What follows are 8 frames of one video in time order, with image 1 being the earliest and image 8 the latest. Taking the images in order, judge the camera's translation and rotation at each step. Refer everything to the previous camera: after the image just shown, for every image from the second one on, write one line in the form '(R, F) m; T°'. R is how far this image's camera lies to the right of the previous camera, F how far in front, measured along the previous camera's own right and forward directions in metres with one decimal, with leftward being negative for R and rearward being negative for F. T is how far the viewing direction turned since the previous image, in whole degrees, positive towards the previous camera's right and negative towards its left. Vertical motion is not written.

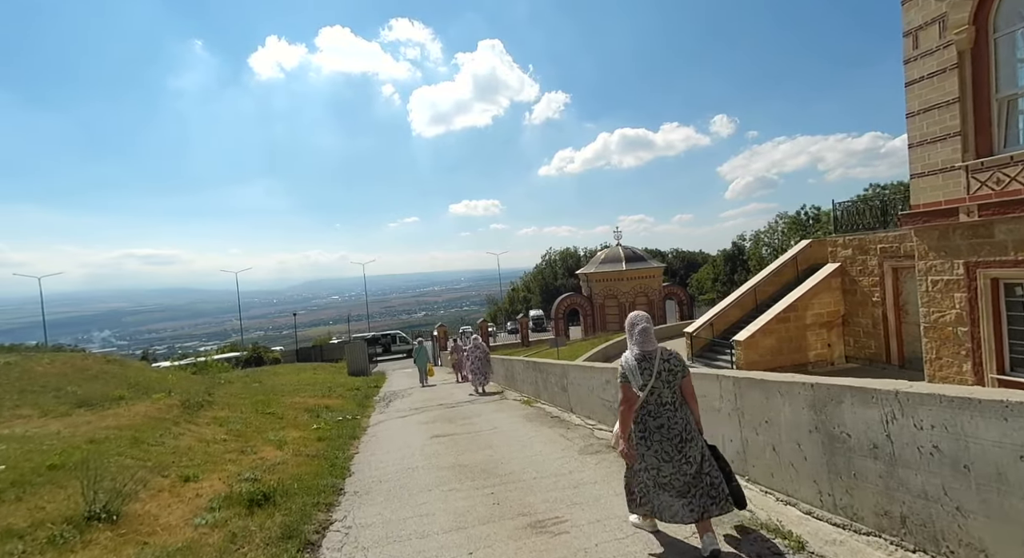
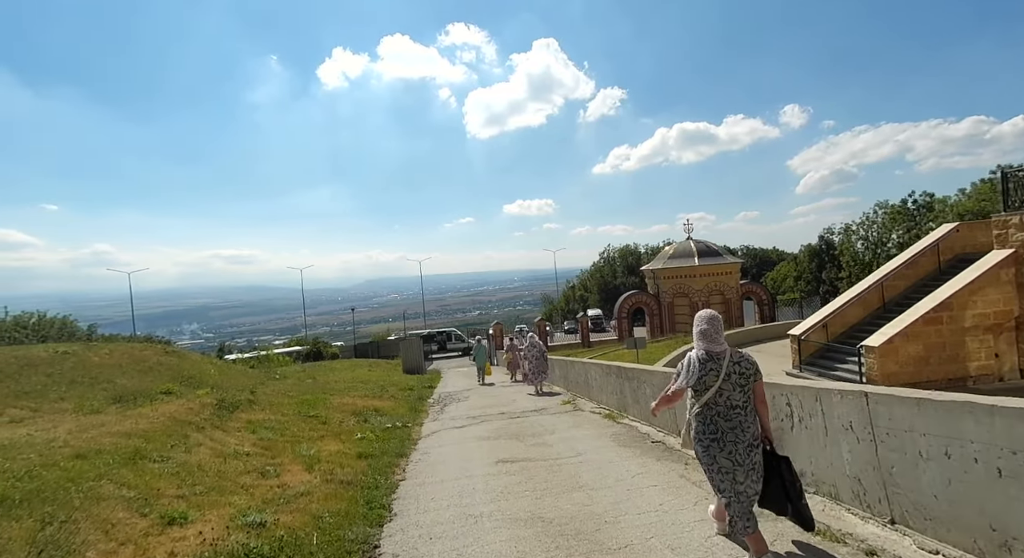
(-0.4, +1.9) m; -5°
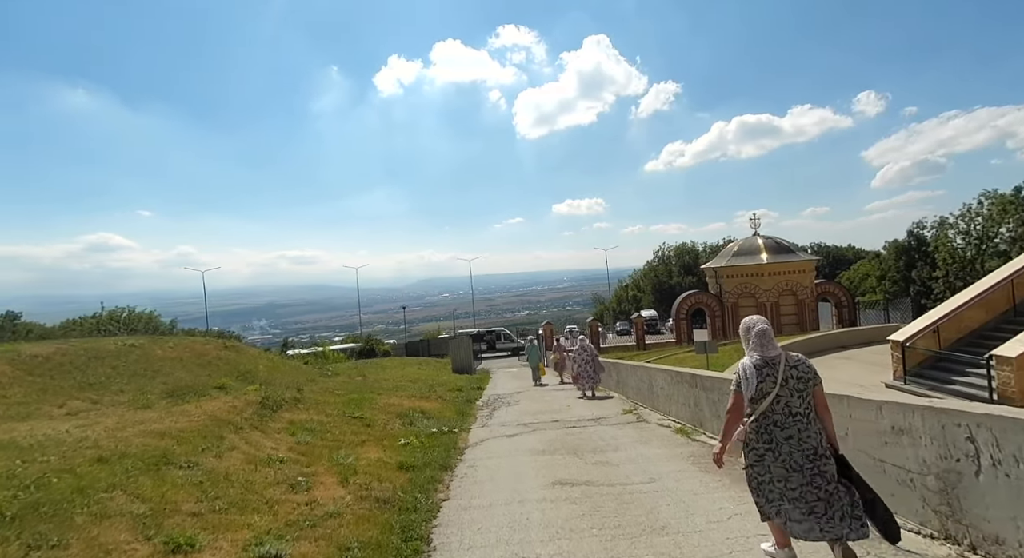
(-0.1, +0.9) m; -5°
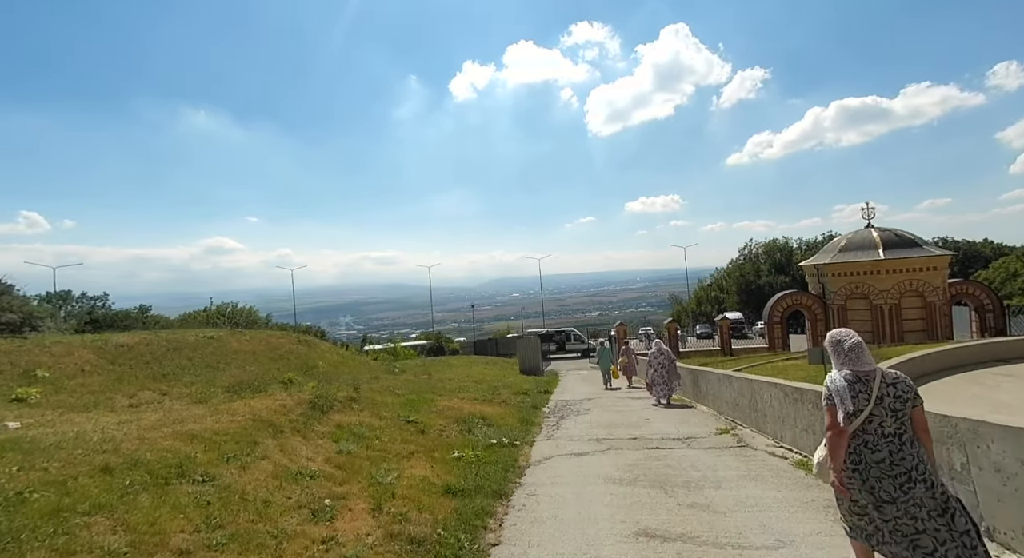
(0.0, +1.3) m; -7°
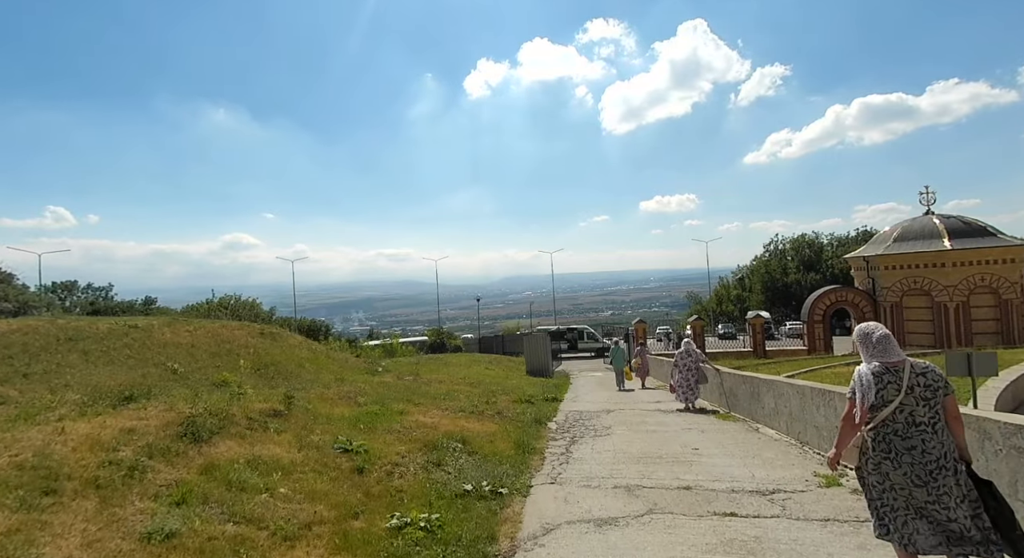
(+0.3, +3.8) m; -1°
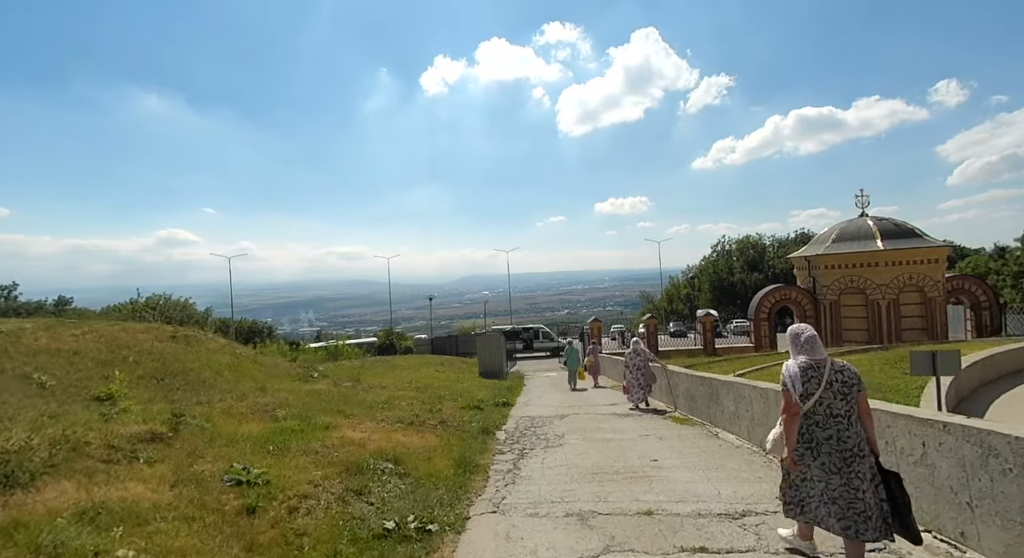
(+0.3, +1.2) m; +4°
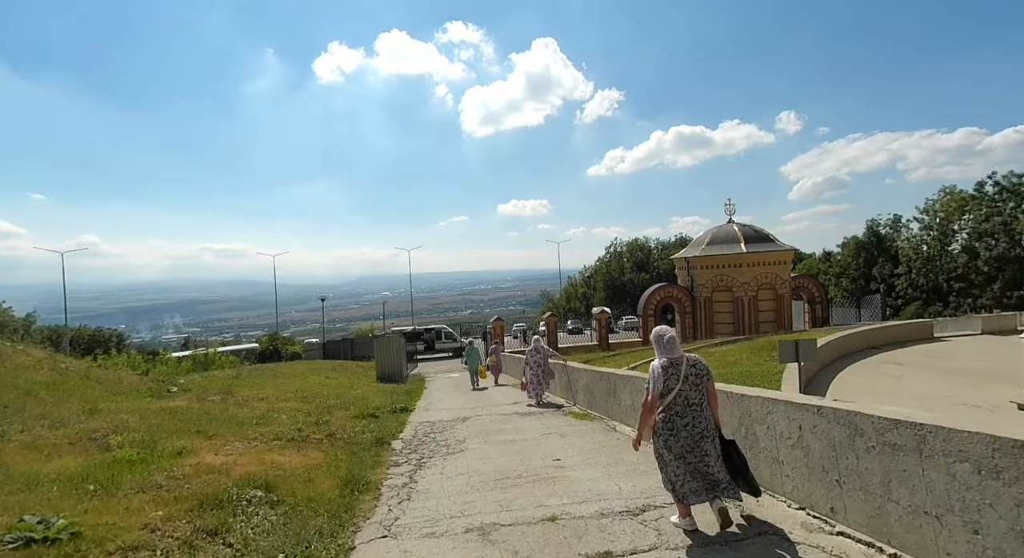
(+0.1, +0.6) m; +9°
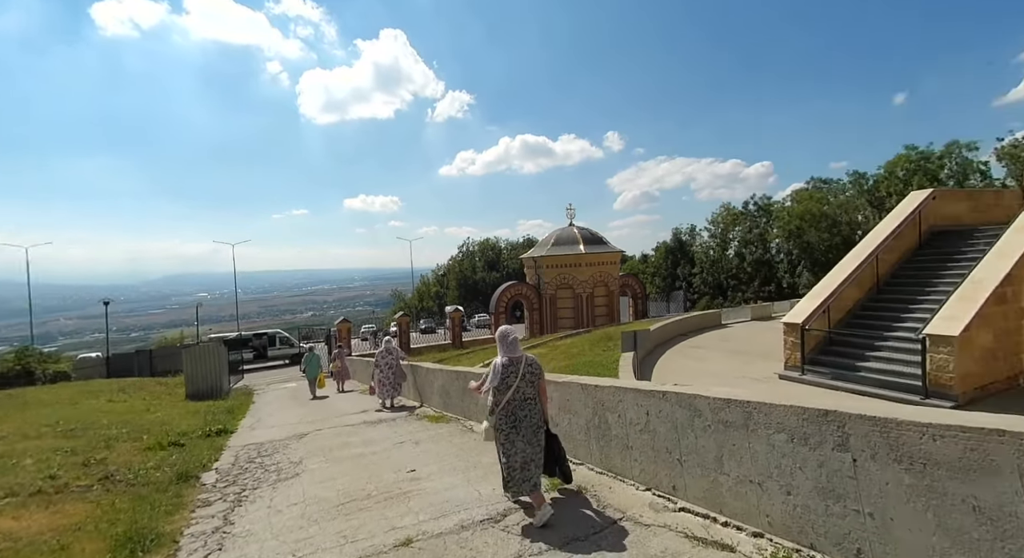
(+0.1, +1.0) m; +14°
